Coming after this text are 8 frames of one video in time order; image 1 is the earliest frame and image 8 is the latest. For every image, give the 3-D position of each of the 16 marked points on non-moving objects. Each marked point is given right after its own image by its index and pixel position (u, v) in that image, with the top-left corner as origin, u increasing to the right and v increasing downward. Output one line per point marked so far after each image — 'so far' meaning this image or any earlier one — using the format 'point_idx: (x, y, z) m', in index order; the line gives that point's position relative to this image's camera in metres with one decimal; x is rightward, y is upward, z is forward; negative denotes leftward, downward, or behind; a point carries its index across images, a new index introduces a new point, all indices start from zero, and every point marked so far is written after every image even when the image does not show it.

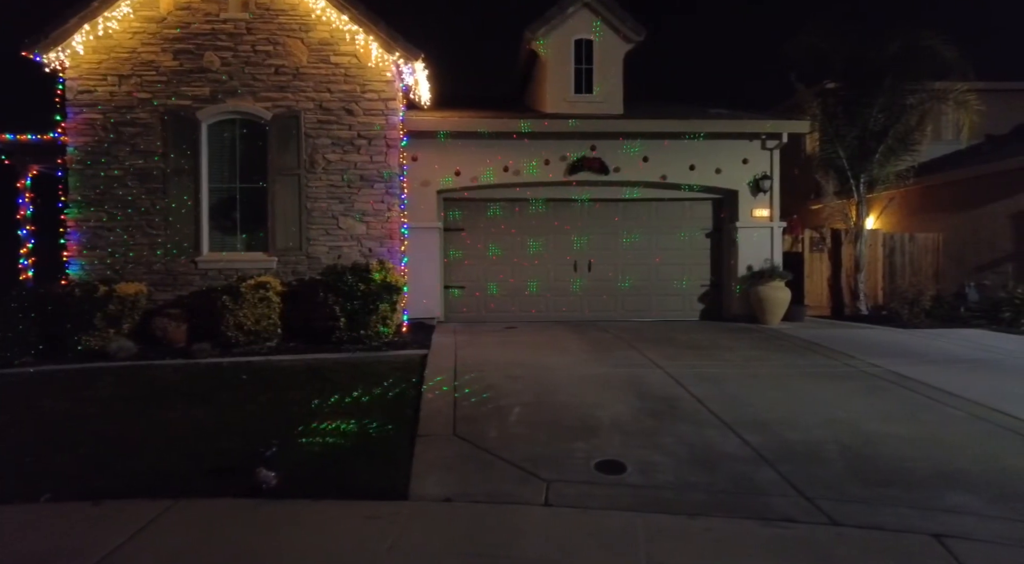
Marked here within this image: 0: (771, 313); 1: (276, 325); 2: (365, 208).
0: (+5.0, -0.6, +12.0) m
1: (-3.6, -0.7, +9.5) m
2: (-2.5, +1.2, +10.4) m
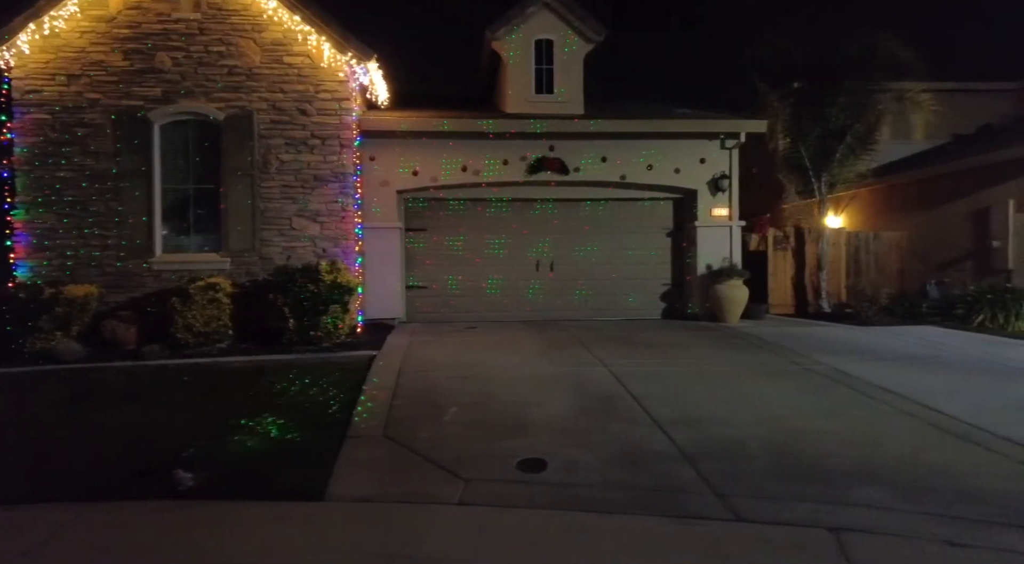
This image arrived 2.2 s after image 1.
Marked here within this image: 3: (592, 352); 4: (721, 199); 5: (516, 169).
0: (+4.2, -0.6, +12.1) m
1: (-4.3, -0.7, +9.5) m
2: (-3.2, +1.2, +10.3) m
3: (+1.2, -1.1, +9.3) m
4: (+4.2, +1.7, +12.6) m
5: (+0.1, +2.2, +12.3) m
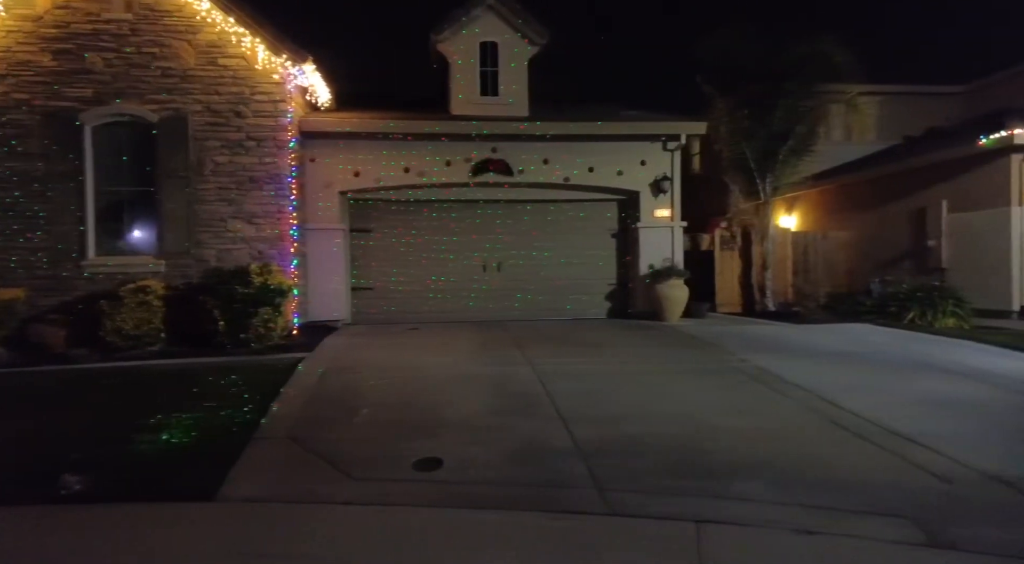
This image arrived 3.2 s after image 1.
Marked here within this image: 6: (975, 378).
0: (+3.1, -0.6, +12.3) m
1: (-5.3, -0.7, +9.4) m
2: (-4.3, +1.2, +10.3) m
3: (+0.2, -1.1, +9.4) m
4: (+3.1, +1.7, +12.9) m
5: (-1.0, +2.2, +12.4) m
6: (+5.5, -1.1, +7.4) m
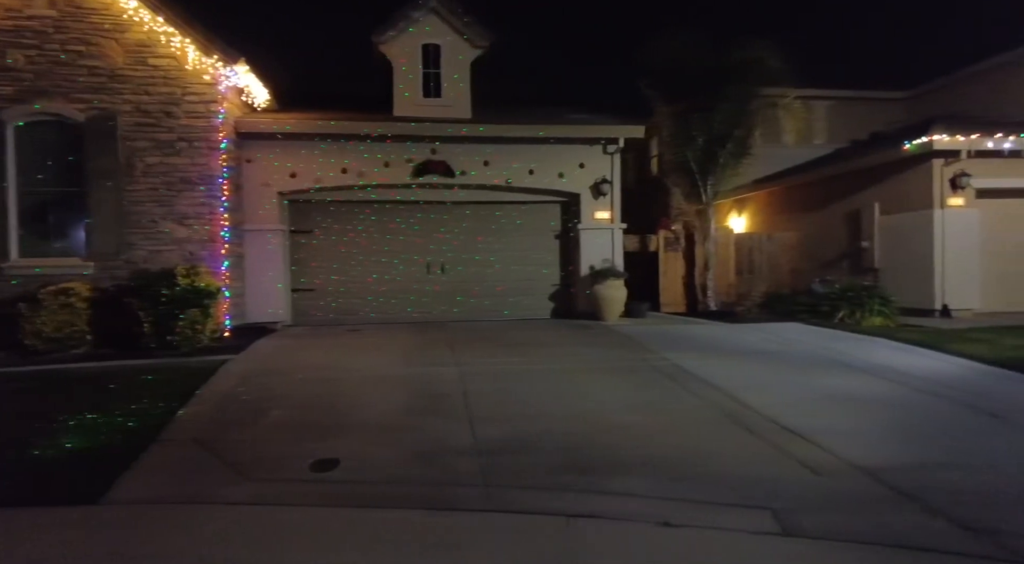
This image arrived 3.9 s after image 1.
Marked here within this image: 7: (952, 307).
0: (+1.9, -0.6, +12.5) m
1: (-6.4, -0.8, +9.3) m
2: (-5.4, +1.2, +10.2) m
3: (-0.9, -1.1, +9.5) m
4: (+1.9, +1.7, +13.1) m
5: (-2.2, +2.2, +12.4) m
6: (+4.5, -1.1, +7.7) m
7: (+8.9, -0.5, +12.6) m
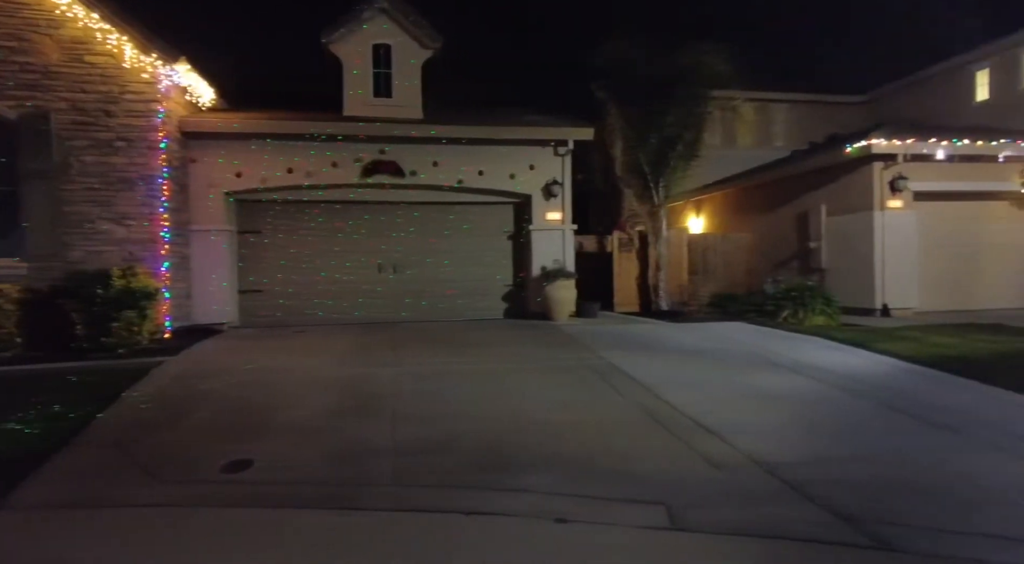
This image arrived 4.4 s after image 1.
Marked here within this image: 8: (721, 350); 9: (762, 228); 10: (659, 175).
0: (+0.9, -0.6, +12.6) m
1: (-7.3, -0.8, +9.1) m
2: (-6.3, +1.1, +10.1) m
3: (-1.8, -1.1, +9.6) m
4: (+0.9, +1.7, +13.2) m
5: (-3.2, +2.2, +12.4) m
6: (+3.7, -1.2, +7.9) m
7: (+7.9, -0.5, +13.0) m
8: (+3.1, -1.0, +9.3) m
9: (+6.9, +1.5, +17.3) m
10: (+3.5, +2.5, +14.7) m
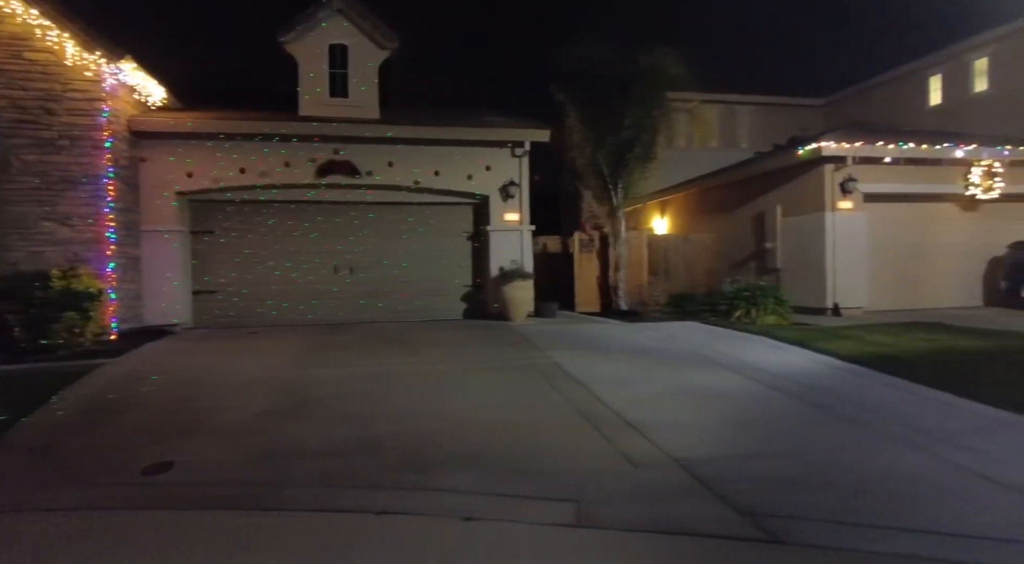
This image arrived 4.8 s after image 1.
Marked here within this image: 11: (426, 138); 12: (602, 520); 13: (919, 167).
0: (+0.1, -0.6, +12.7) m
1: (-8.0, -0.8, +9.0) m
2: (-7.1, +1.1, +10.0) m
3: (-2.6, -1.1, +9.5) m
4: (0.0, +1.7, +13.3) m
5: (-4.1, +2.2, +12.3) m
6: (+2.9, -1.2, +8.1) m
7: (+7.0, -0.5, +13.3) m
8: (+2.4, -1.0, +9.5) m
9: (+5.9, +1.5, +17.5) m
10: (+2.5, +2.5, +14.8) m
11: (-1.7, +2.9, +12.6) m
12: (+0.6, -1.6, +4.2) m
13: (+8.9, +2.5, +13.6) m
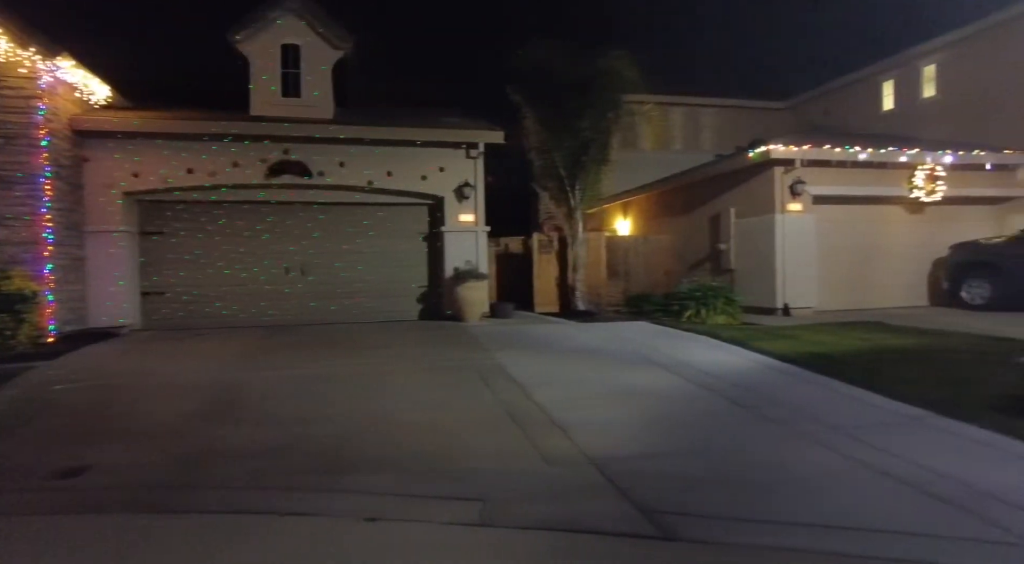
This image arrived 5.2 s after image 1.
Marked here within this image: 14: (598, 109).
0: (-0.9, -0.6, +12.7) m
1: (-8.8, -0.8, +8.7) m
2: (-7.9, +1.1, +9.8) m
3: (-3.4, -1.1, +9.5) m
4: (-1.0, +1.6, +13.3) m
5: (-5.0, +2.1, +12.2) m
6: (+2.1, -1.2, +8.2) m
7: (+6.1, -0.5, +13.5) m
8: (+1.5, -1.0, +9.6) m
9: (+4.8, +1.5, +17.8) m
10: (+1.5, +2.5, +15.0) m
11: (-2.7, +2.9, +12.6) m
12: (-0.1, -1.6, +4.3) m
13: (+7.9, +2.5, +13.9) m
14: (+2.0, +4.0, +14.4) m
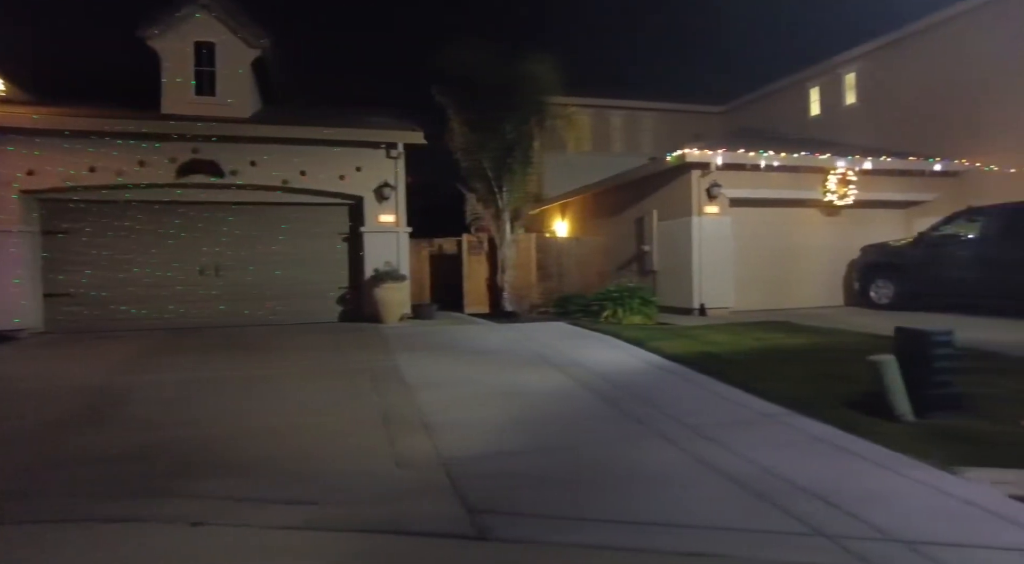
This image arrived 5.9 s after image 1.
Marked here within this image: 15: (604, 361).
0: (-2.5, -0.6, +12.6) m
1: (-10.3, -0.8, +8.2) m
2: (-9.4, +1.1, +9.3) m
3: (-4.9, -1.2, +9.3) m
4: (-2.7, +1.6, +13.2) m
5: (-6.6, +2.1, +11.9) m
6: (+0.7, -1.2, +8.3) m
7: (+4.4, -0.5, +13.8) m
8: (0.0, -1.0, +9.6) m
9: (+2.9, +1.5, +18.0) m
10: (-0.3, +2.5, +15.0) m
11: (-4.3, +2.9, +12.4) m
12: (-1.3, -1.6, +4.2) m
13: (+6.2, +2.5, +14.3) m
14: (+0.2, +4.0, +14.5) m
15: (+1.3, -1.1, +8.8) m
